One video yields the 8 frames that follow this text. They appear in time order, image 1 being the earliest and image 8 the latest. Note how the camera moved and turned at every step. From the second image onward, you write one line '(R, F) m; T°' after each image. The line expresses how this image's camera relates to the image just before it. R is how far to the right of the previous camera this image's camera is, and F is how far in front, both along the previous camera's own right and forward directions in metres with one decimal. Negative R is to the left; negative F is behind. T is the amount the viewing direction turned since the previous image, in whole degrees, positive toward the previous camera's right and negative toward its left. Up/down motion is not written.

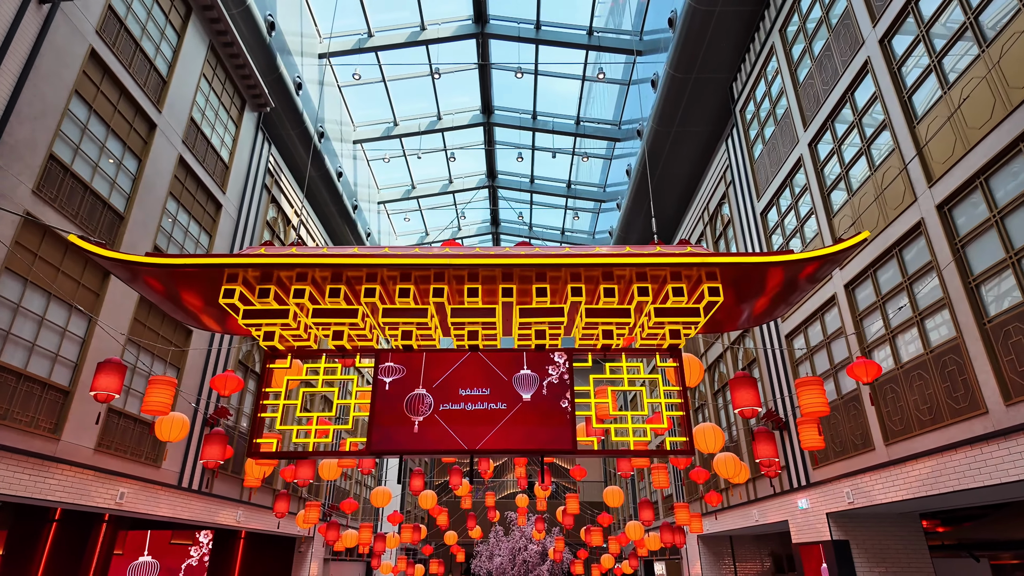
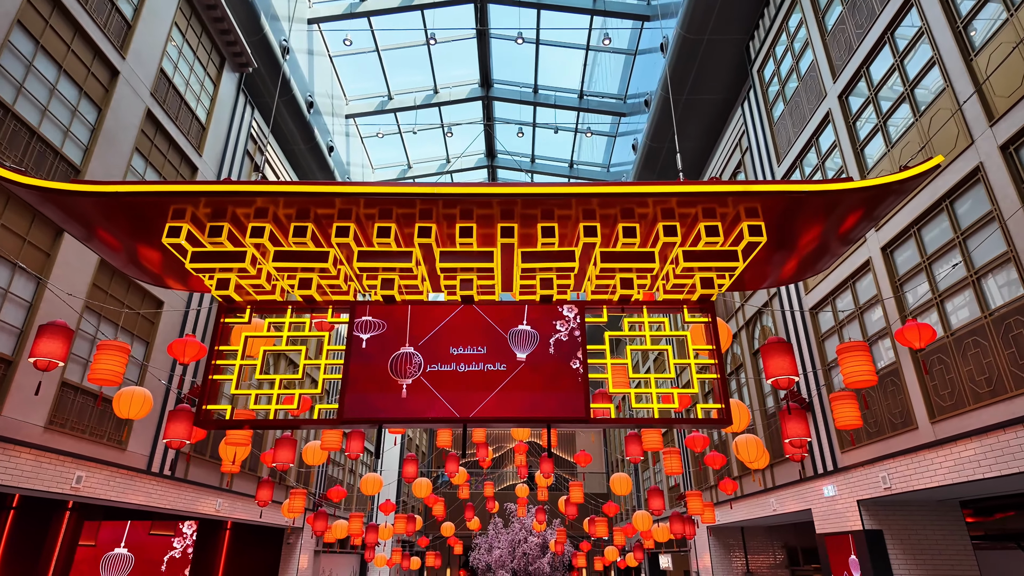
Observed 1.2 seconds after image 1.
(0.0, +1.0) m; 0°
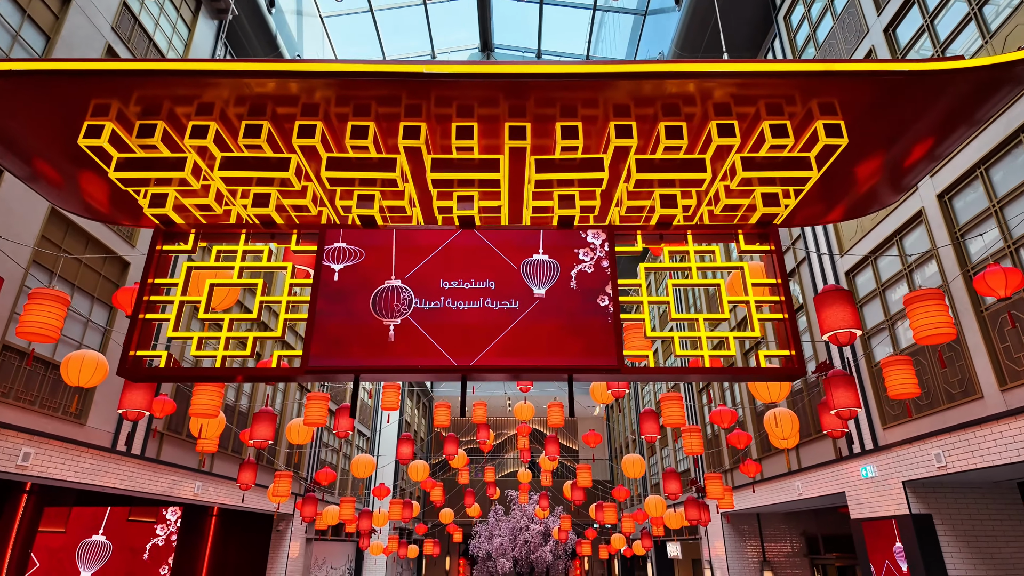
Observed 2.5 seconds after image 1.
(-0.1, +1.1) m; 0°
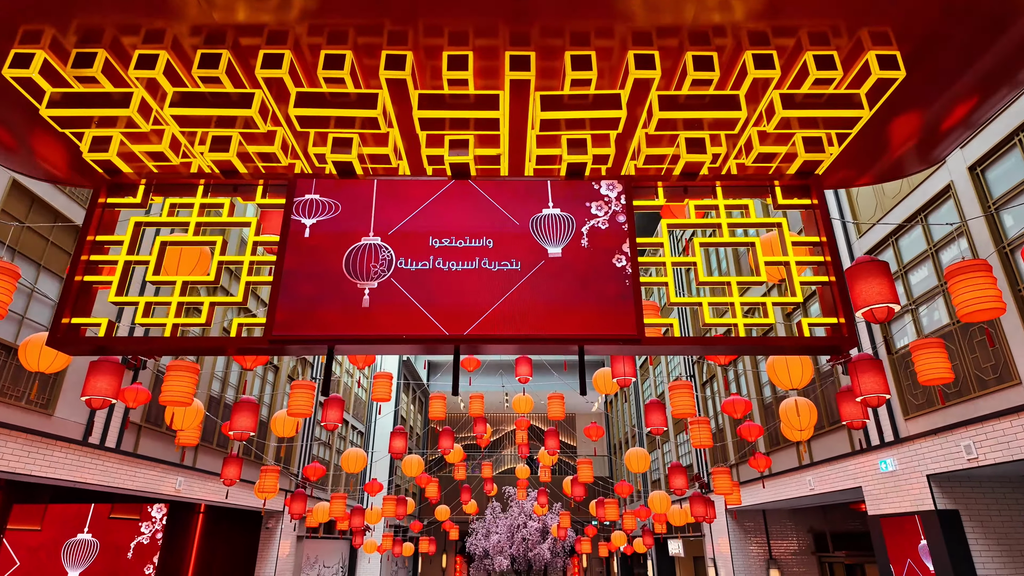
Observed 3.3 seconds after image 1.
(0.0, +0.6) m; 0°
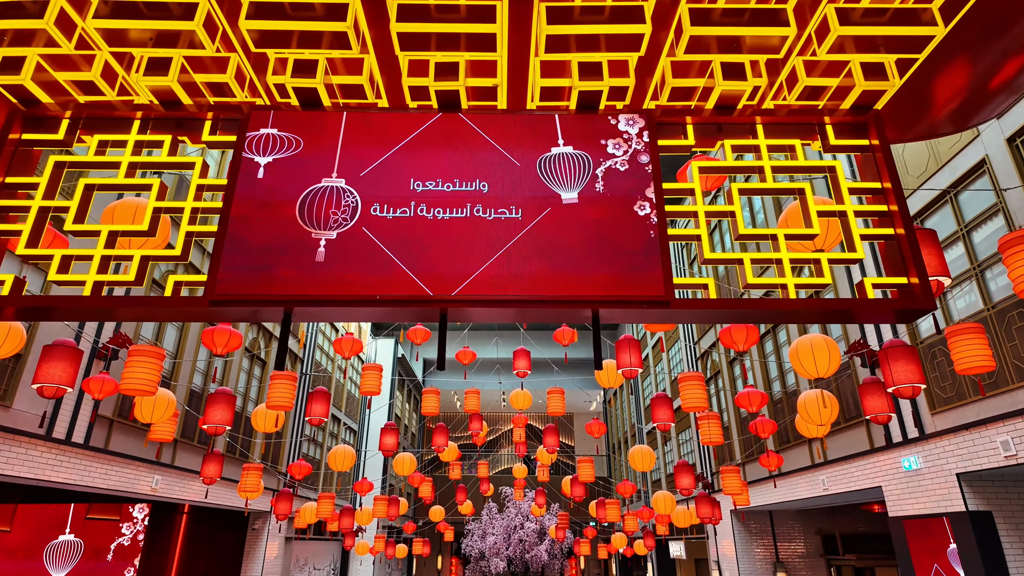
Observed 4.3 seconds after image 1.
(0.0, +0.6) m; 0°
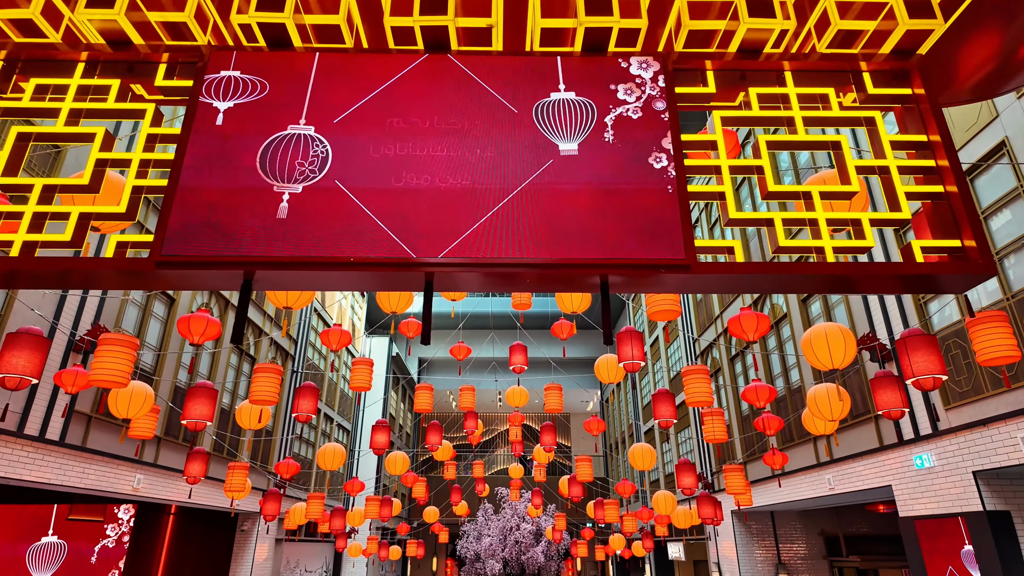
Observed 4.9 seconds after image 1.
(0.0, +0.4) m; 0°
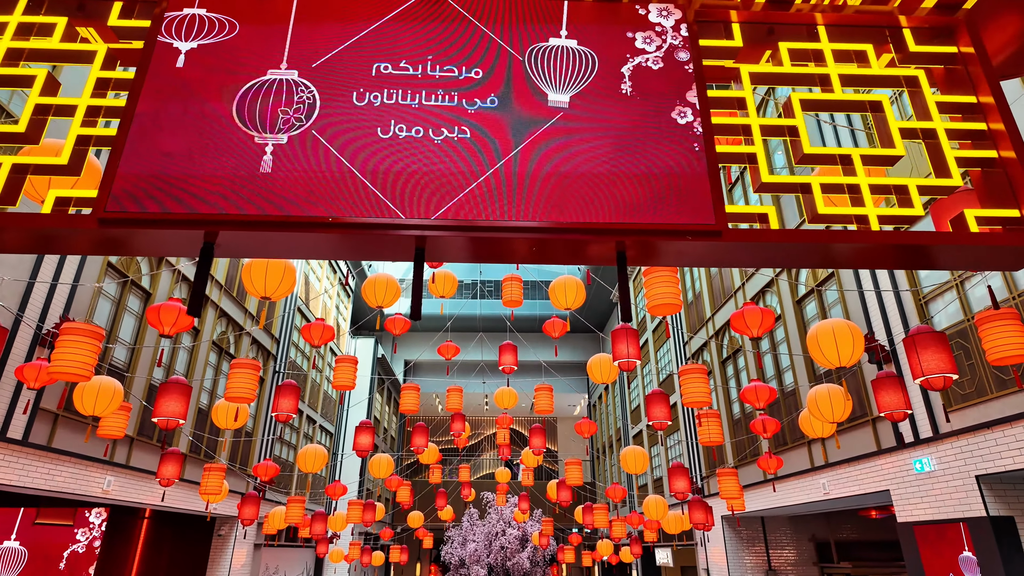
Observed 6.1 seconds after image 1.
(-0.1, +0.3) m; +1°
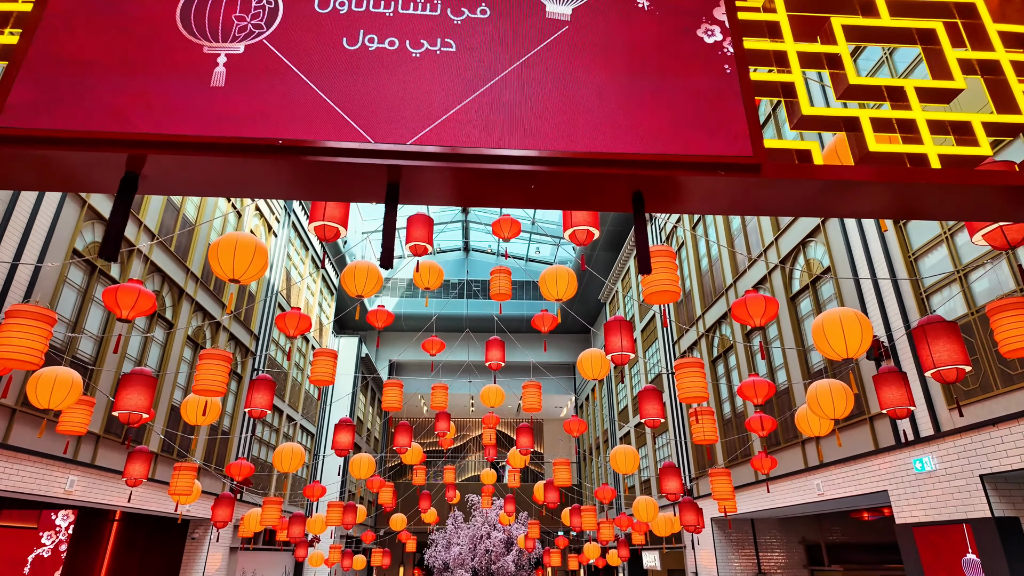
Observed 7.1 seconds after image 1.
(0.0, +0.4) m; +1°
